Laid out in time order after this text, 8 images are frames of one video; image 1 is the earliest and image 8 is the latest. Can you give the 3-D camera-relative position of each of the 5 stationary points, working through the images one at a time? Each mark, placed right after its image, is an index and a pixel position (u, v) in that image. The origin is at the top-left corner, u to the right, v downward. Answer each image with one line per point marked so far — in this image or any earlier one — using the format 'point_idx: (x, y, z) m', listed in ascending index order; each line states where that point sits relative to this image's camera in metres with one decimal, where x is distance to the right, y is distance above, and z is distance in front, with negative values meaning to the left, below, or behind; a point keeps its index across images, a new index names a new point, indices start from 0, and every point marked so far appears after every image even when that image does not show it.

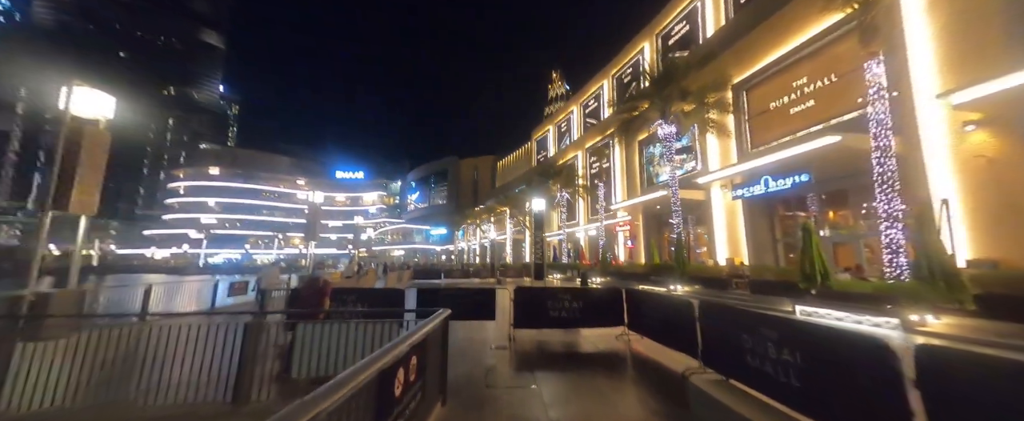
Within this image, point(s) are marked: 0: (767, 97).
0: (+14.7, +6.5, +18.7) m
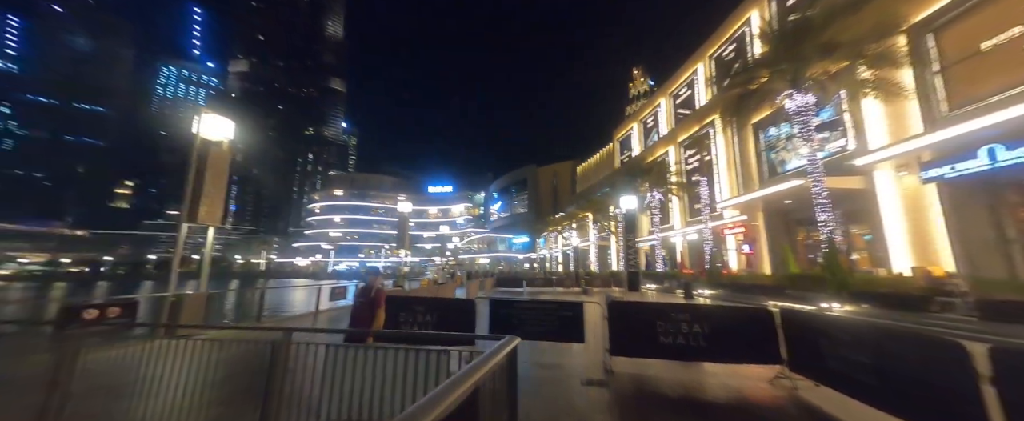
0: (+18.4, +7.0, +13.0) m
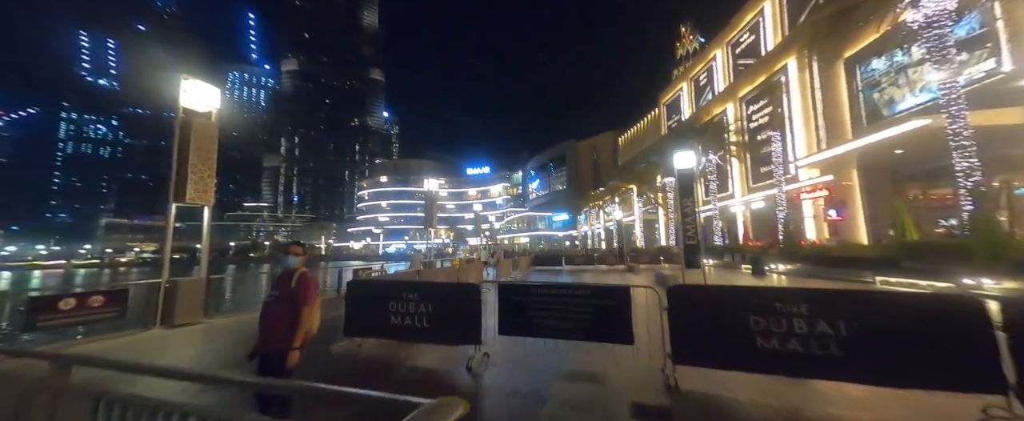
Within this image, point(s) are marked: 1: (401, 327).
0: (+18.8, +8.8, +8.1) m
1: (-2.2, -2.3, +6.4) m
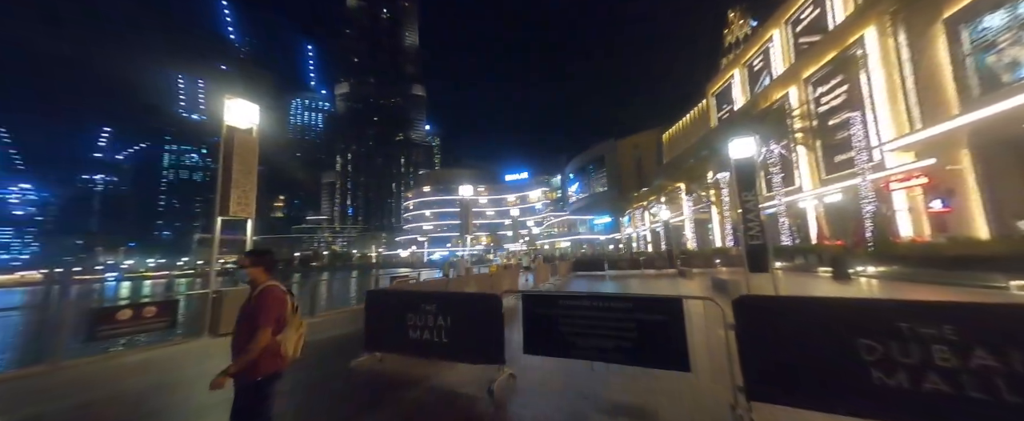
0: (+19.0, +9.5, +5.1) m
1: (-1.7, -2.3, +5.8) m
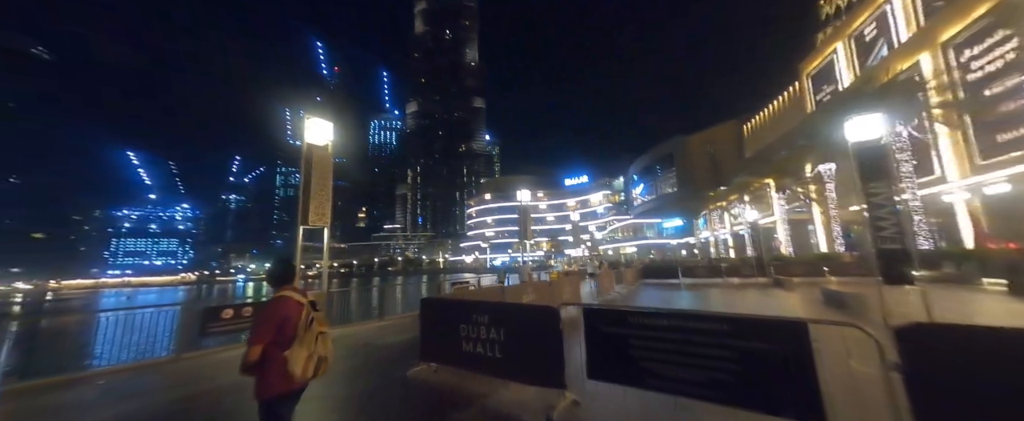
0: (+19.3, +10.0, +1.2) m
1: (-0.7, -2.4, +5.4) m
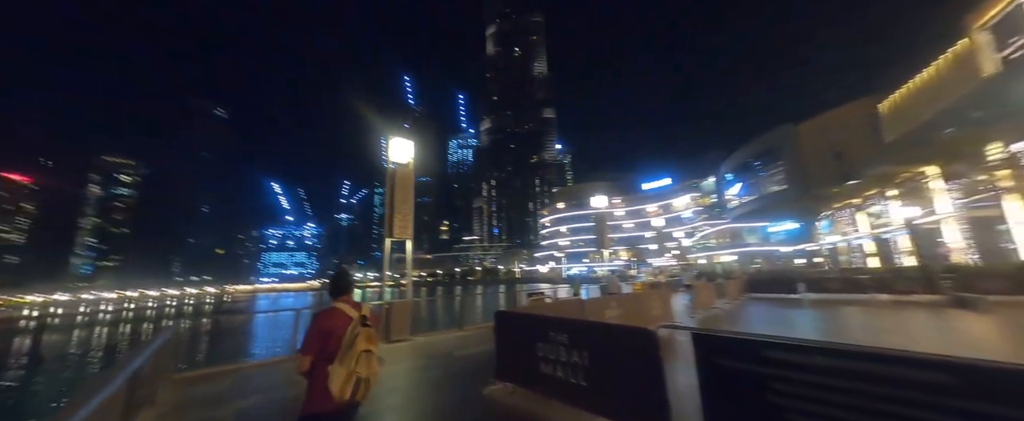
0: (+18.6, +10.7, -3.4) m
1: (+0.6, -2.5, +4.8) m
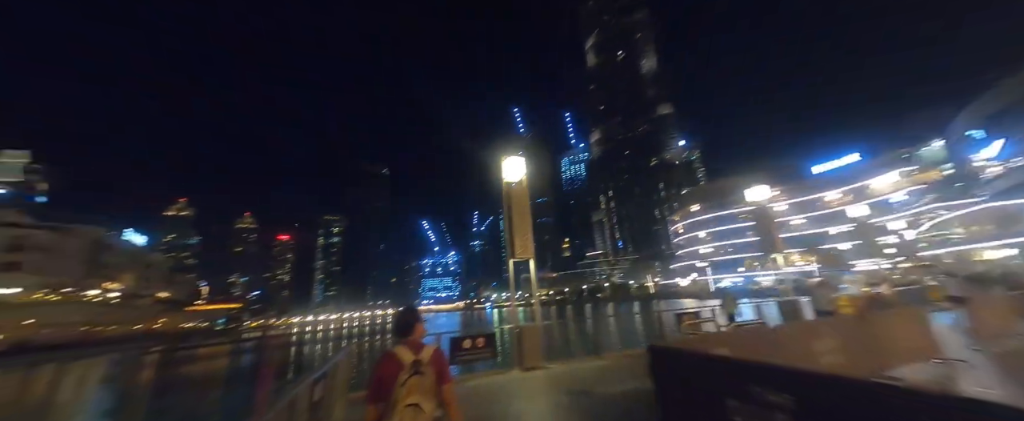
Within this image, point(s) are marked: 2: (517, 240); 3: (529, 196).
0: (+14.9, +13.2, -10.0) m
1: (+2.4, -2.3, +3.0) m
2: (+0.1, -1.0, +12.0) m
3: (+0.6, +0.6, +12.7) m
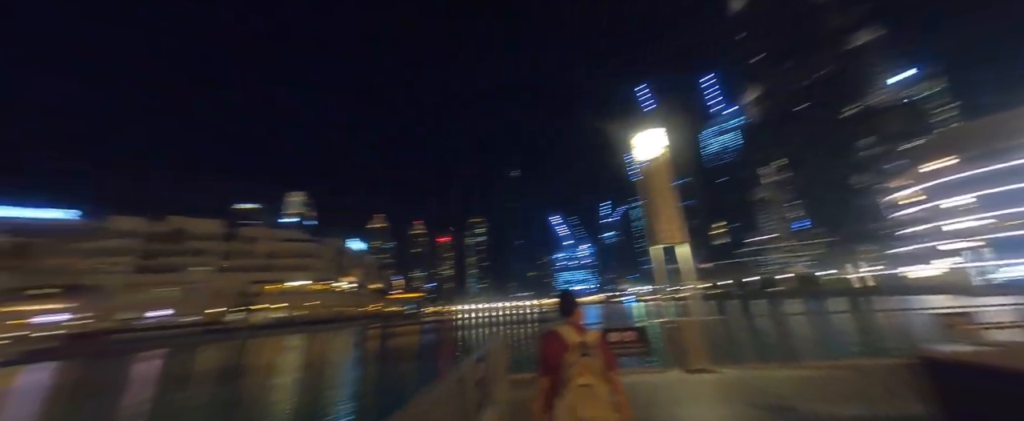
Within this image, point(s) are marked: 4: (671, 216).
0: (+8.7, +14.2, -15.5) m
1: (+3.5, -1.8, +1.3) m
2: (+4.8, -0.3, +10.5) m
3: (+5.3, +1.4, +11.0) m
4: (+5.1, 0.0, +10.5) m
